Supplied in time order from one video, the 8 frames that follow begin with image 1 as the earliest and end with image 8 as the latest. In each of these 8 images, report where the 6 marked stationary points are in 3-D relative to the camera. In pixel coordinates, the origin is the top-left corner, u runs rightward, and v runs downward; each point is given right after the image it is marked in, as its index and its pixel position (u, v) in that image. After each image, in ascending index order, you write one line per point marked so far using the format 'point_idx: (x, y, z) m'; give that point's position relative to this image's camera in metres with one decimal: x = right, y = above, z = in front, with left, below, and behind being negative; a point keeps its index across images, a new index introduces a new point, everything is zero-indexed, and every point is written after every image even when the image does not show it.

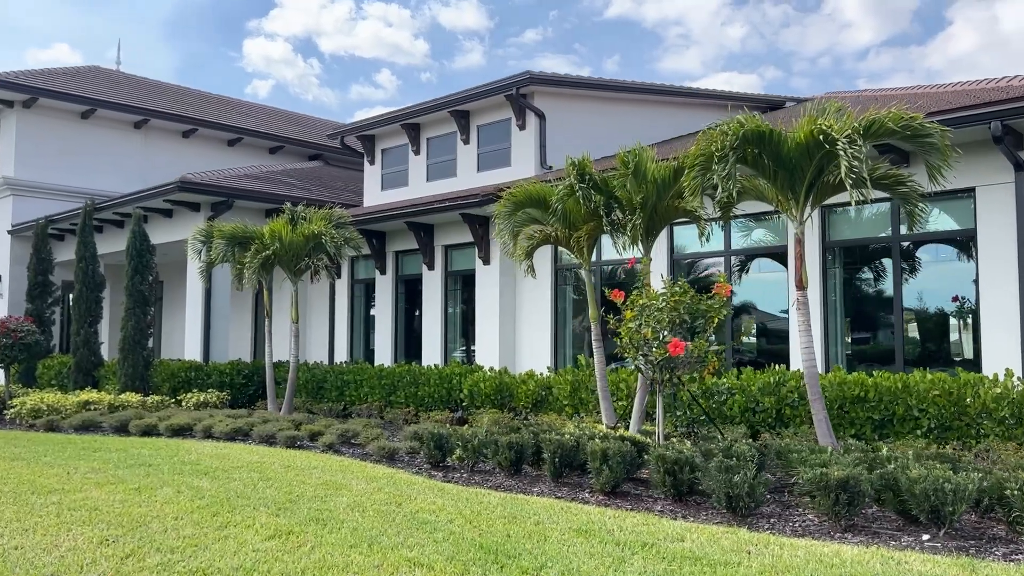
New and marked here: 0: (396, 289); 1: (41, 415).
0: (-2.3, 0.0, +16.2) m
1: (-7.9, -2.1, +14.1) m
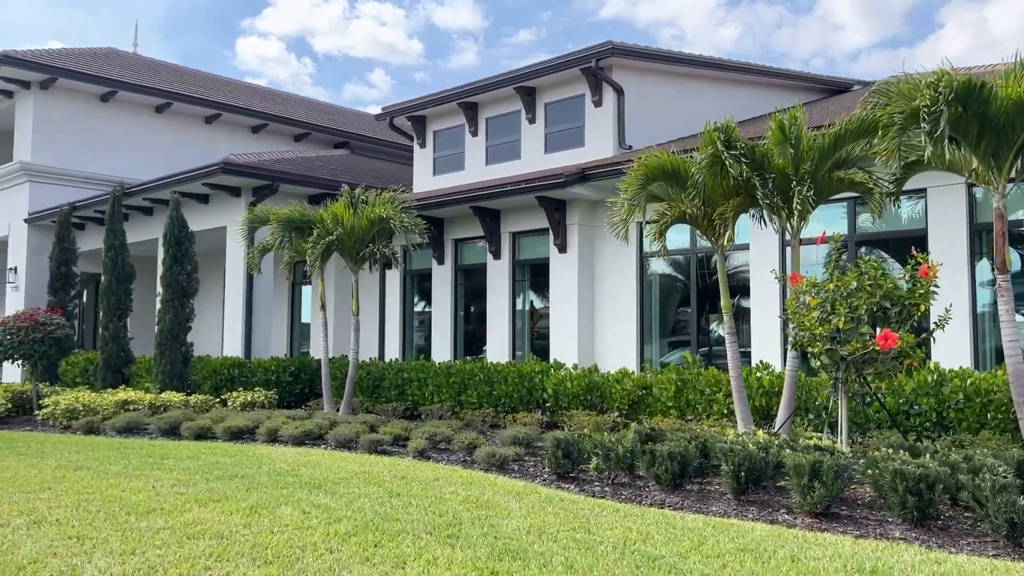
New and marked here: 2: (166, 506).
0: (-1.0, +0.1, +15.0) m
1: (-6.6, -1.9, +12.8) m
2: (-2.3, -1.5, +5.7) m
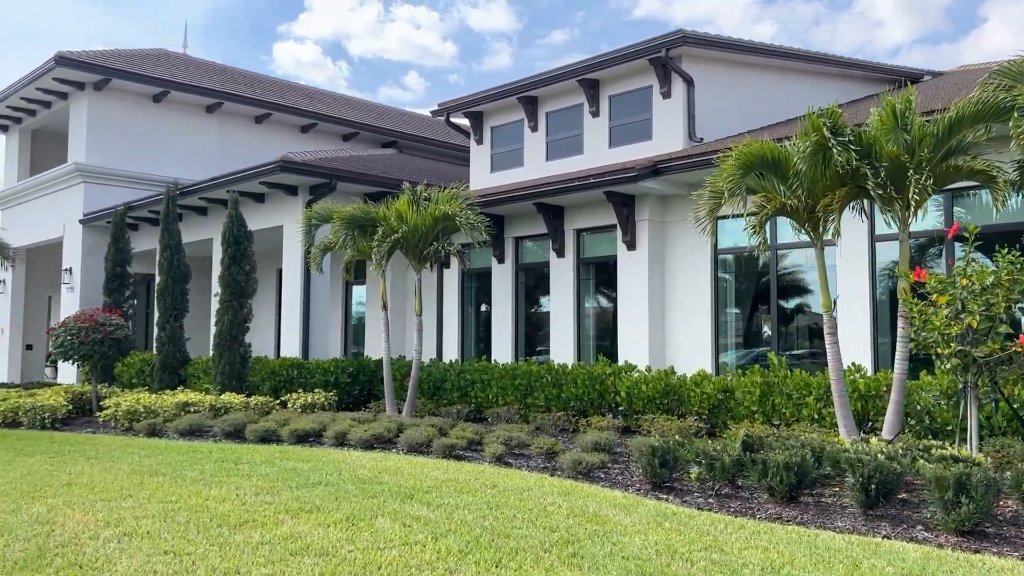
0: (+0.1, +0.2, +14.6) m
1: (-5.6, -1.9, +12.6) m
2: (-1.6, -1.5, +5.4) m
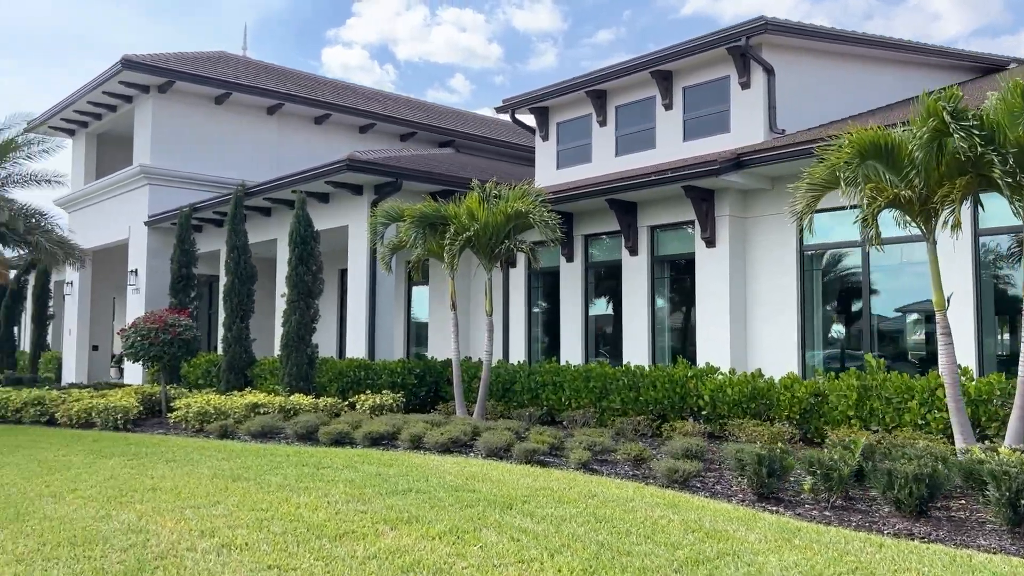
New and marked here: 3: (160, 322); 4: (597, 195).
0: (+1.3, +0.2, +14.2) m
1: (-4.5, -1.9, +12.5) m
2: (-0.9, -1.5, +5.1) m
3: (-6.0, -0.6, +14.4) m
4: (+1.3, +1.4, +12.7) m
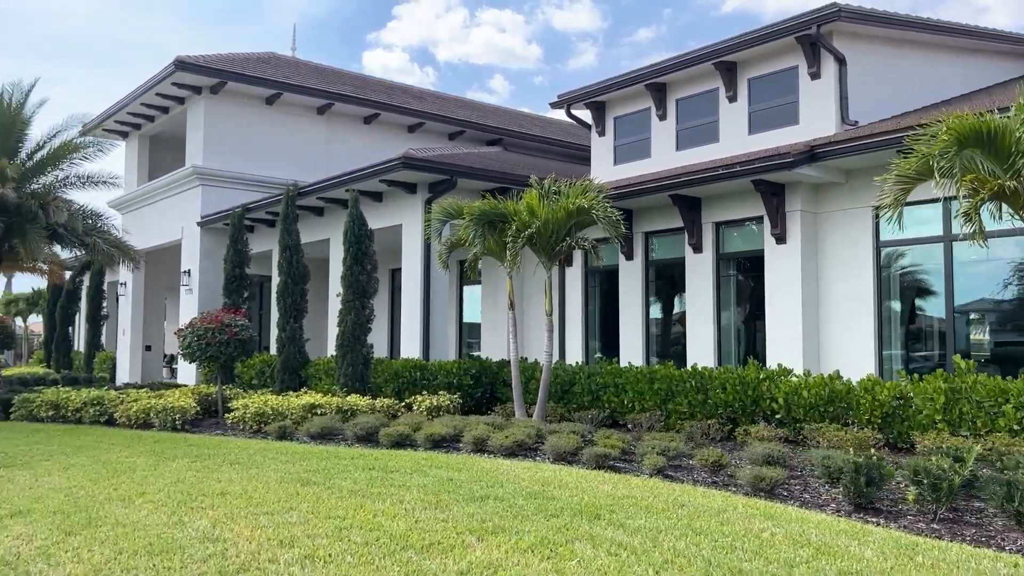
0: (+2.2, +0.2, +13.8) m
1: (-3.6, -1.9, +12.4) m
2: (-0.4, -1.4, +4.8) m
3: (-5.1, -0.6, +14.4) m
4: (+2.2, +1.4, +12.3) m
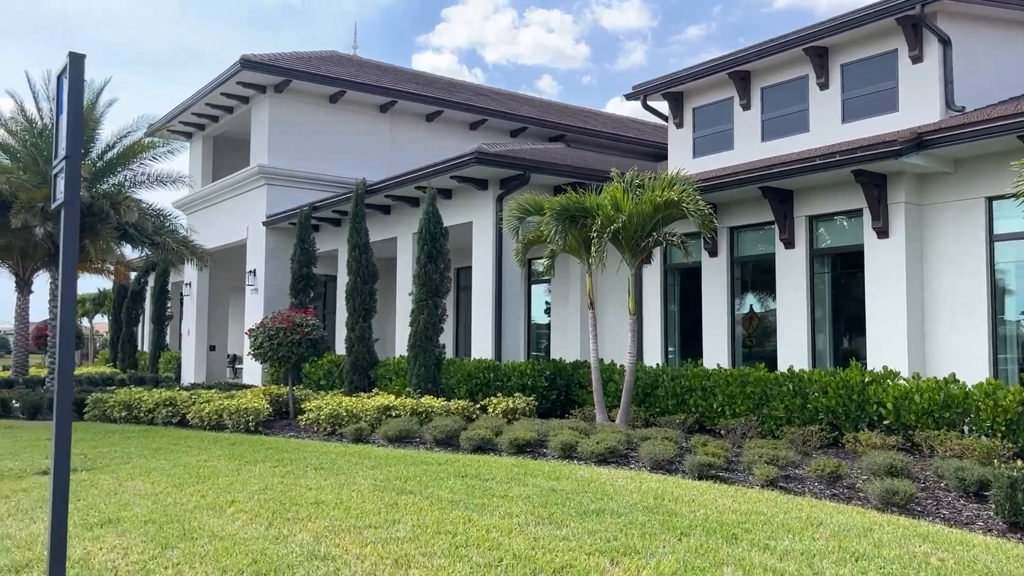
0: (+3.4, +0.2, +13.1) m
1: (-2.5, -1.9, +12.1) m
2: (+0.3, -1.4, +4.3) m
3: (-3.8, -0.6, +14.1) m
4: (+3.3, +1.5, +11.6) m
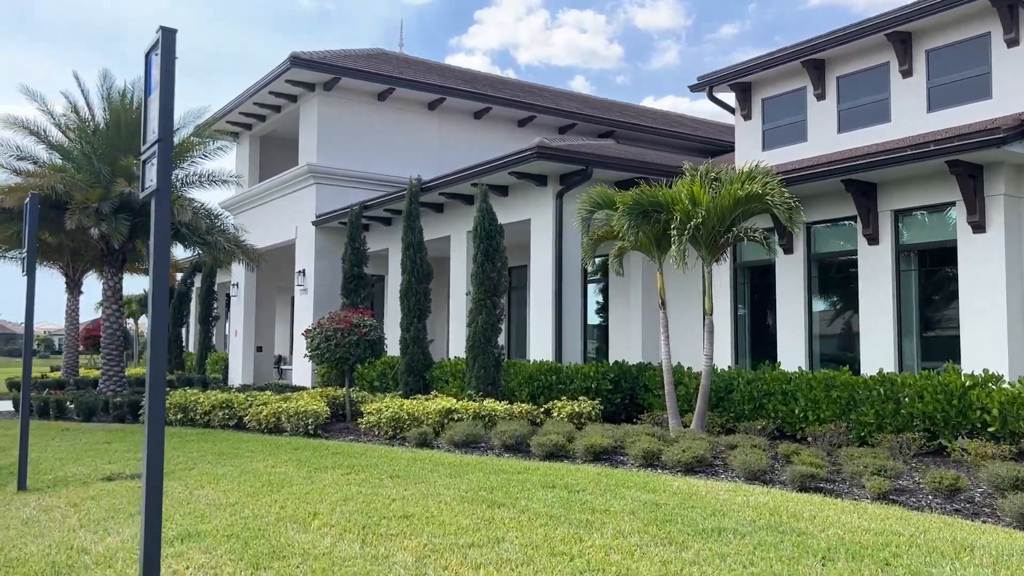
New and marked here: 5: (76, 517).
0: (+4.4, +0.2, +12.5) m
1: (-1.5, -1.9, +11.7) m
2: (+0.9, -1.4, +3.8) m
3: (-2.8, -0.6, +13.8) m
4: (+4.2, +1.5, +11.0) m
5: (-3.3, -1.7, +6.3) m
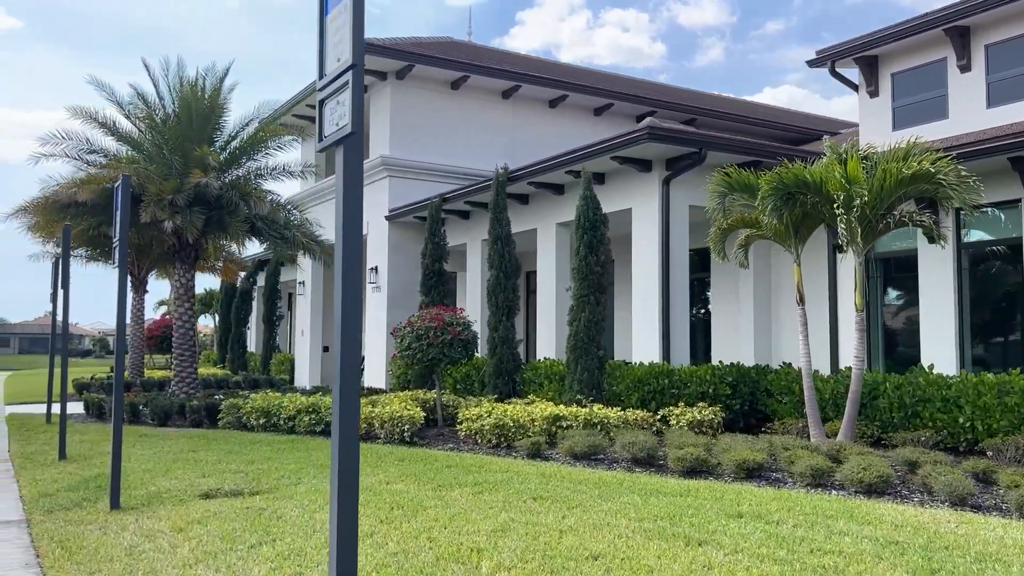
0: (+5.9, +0.3, +11.1) m
1: (-0.1, -1.8, +10.7) m
2: (+2.0, -1.3, +2.6) m
3: (-1.2, -0.5, +12.8) m
4: (+5.6, +1.6, +9.7) m
5: (-2.1, -1.7, +5.4) m
